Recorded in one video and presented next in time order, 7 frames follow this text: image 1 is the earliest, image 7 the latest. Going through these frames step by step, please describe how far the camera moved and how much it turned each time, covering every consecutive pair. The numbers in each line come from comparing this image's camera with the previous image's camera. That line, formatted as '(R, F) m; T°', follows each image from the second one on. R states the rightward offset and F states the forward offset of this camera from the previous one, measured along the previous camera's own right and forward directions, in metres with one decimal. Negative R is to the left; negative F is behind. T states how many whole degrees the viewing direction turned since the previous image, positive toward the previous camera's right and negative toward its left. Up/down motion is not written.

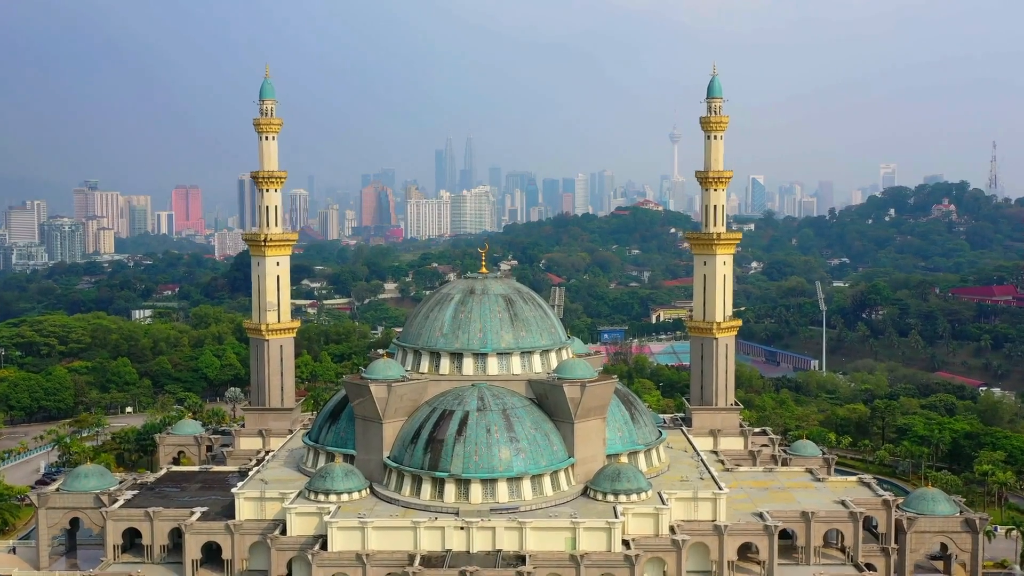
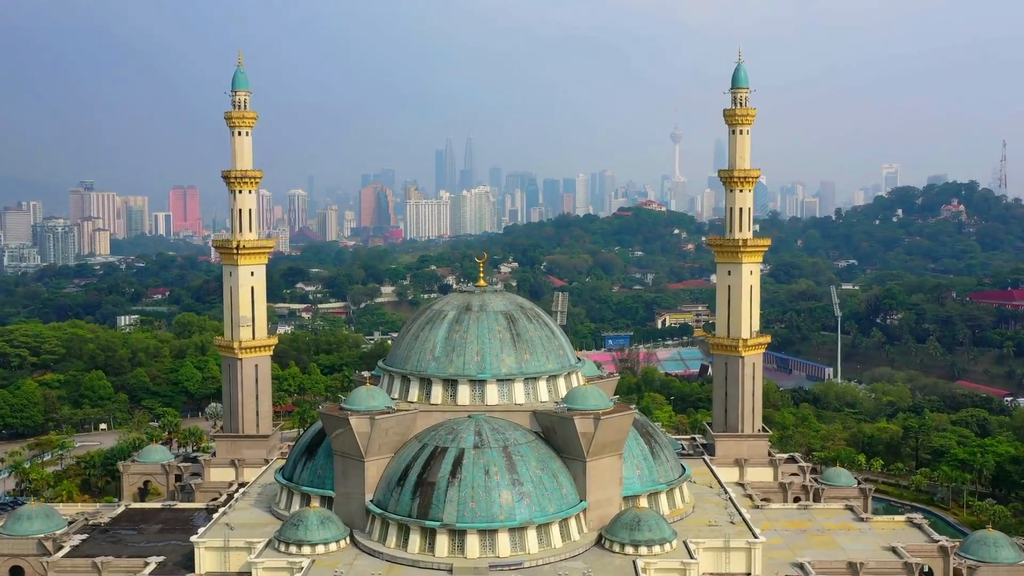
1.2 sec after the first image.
(0.0, +3.5) m; 0°
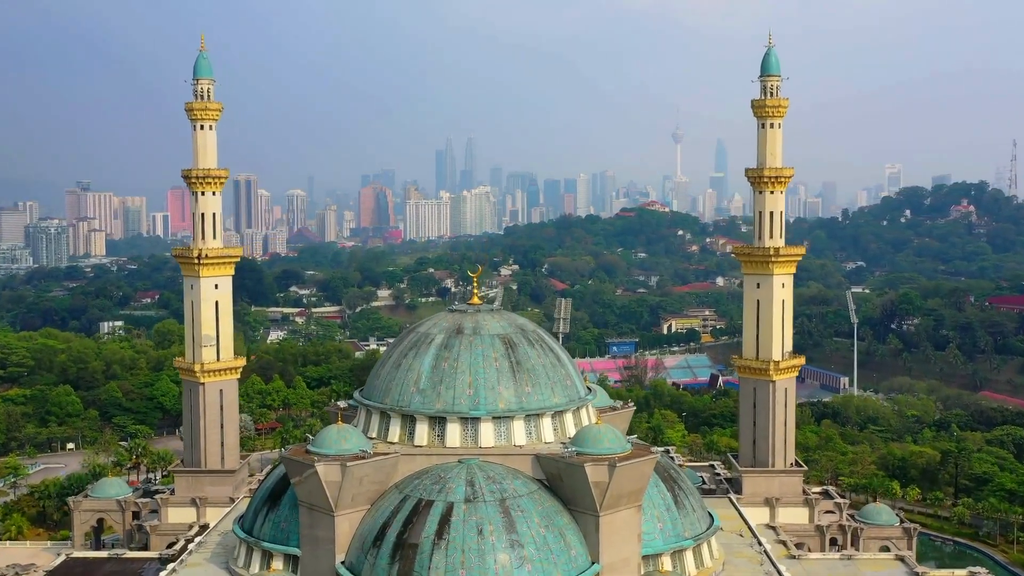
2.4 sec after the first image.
(0.0, +3.7) m; 0°
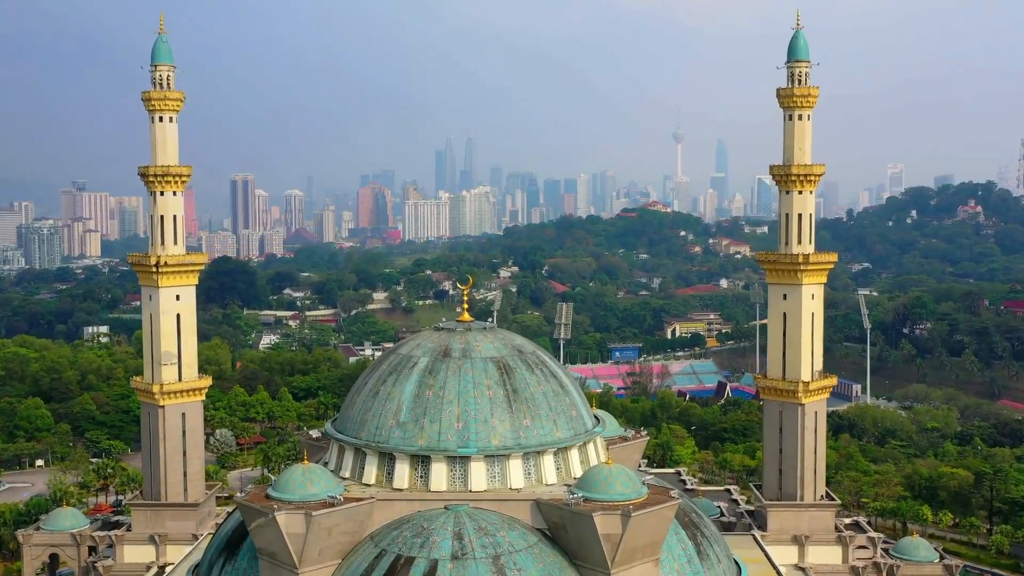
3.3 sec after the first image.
(+0.1, +2.9) m; 0°
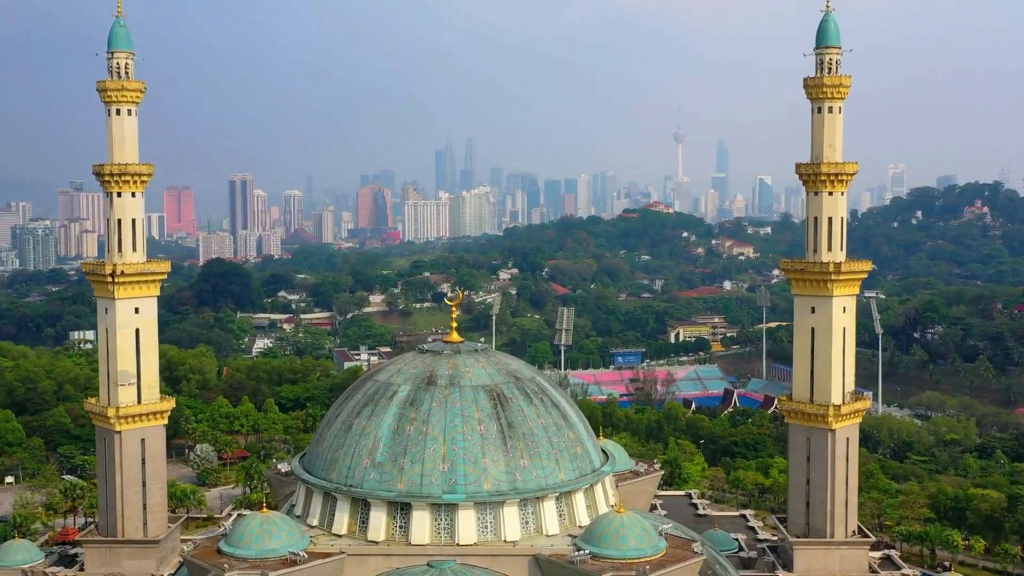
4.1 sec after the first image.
(+0.1, +2.5) m; 0°
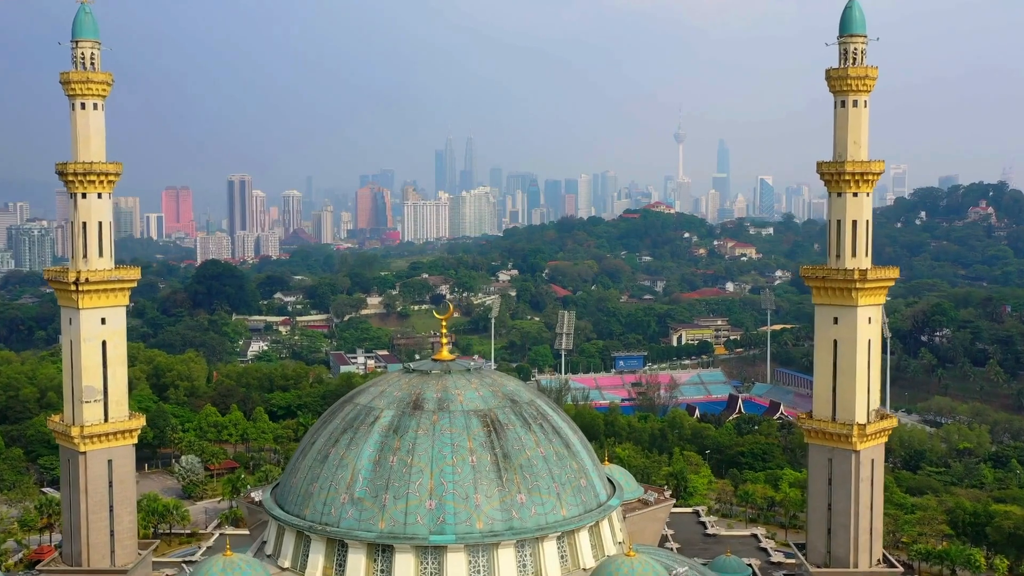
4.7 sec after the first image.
(+0.1, +1.6) m; 0°
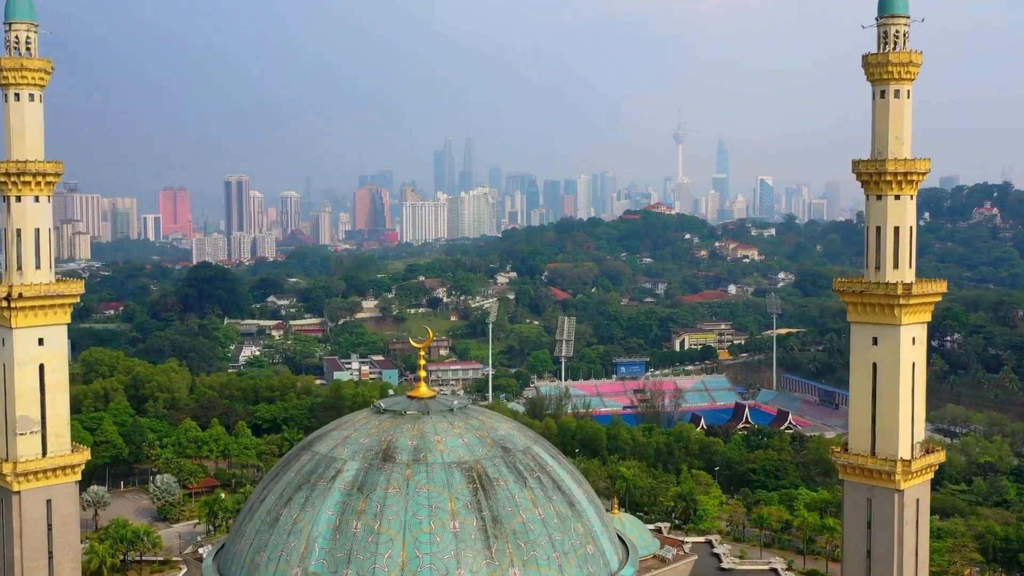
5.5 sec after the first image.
(+0.1, +2.4) m; 0°
